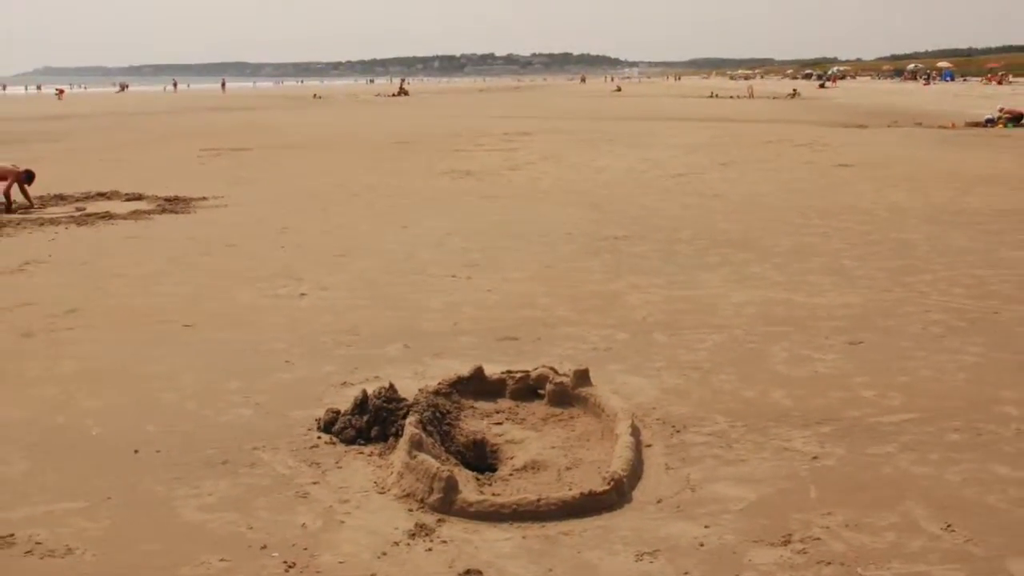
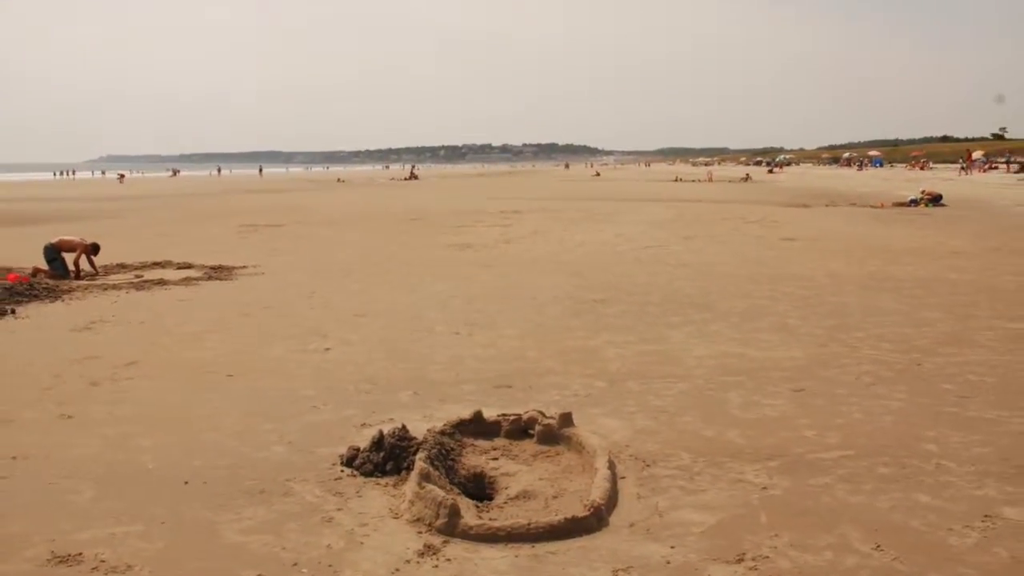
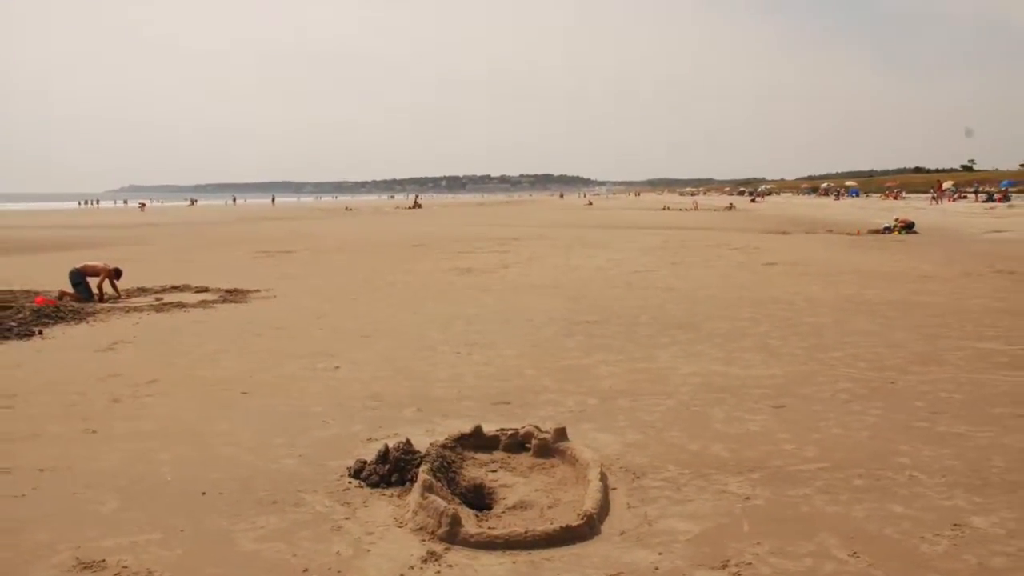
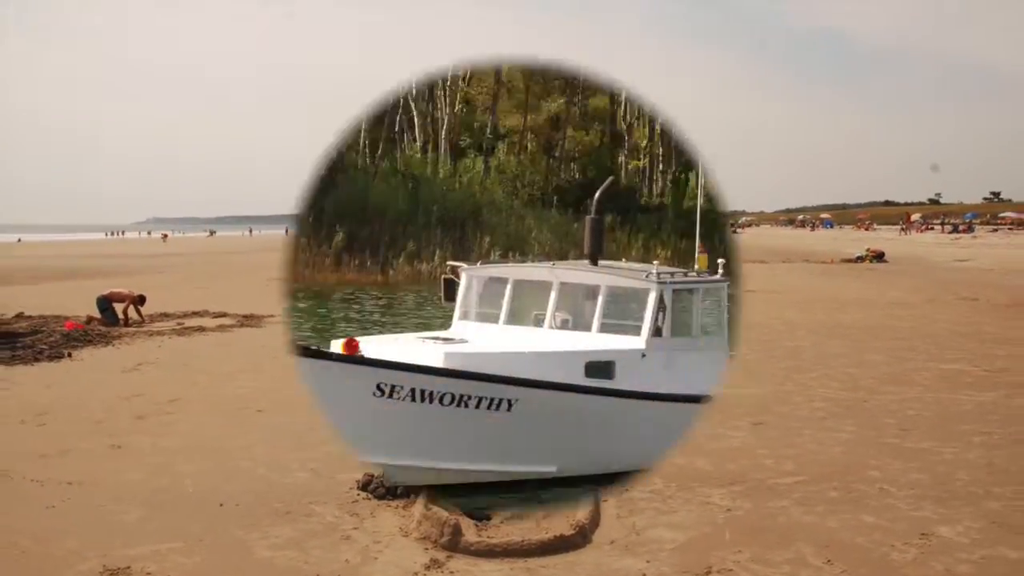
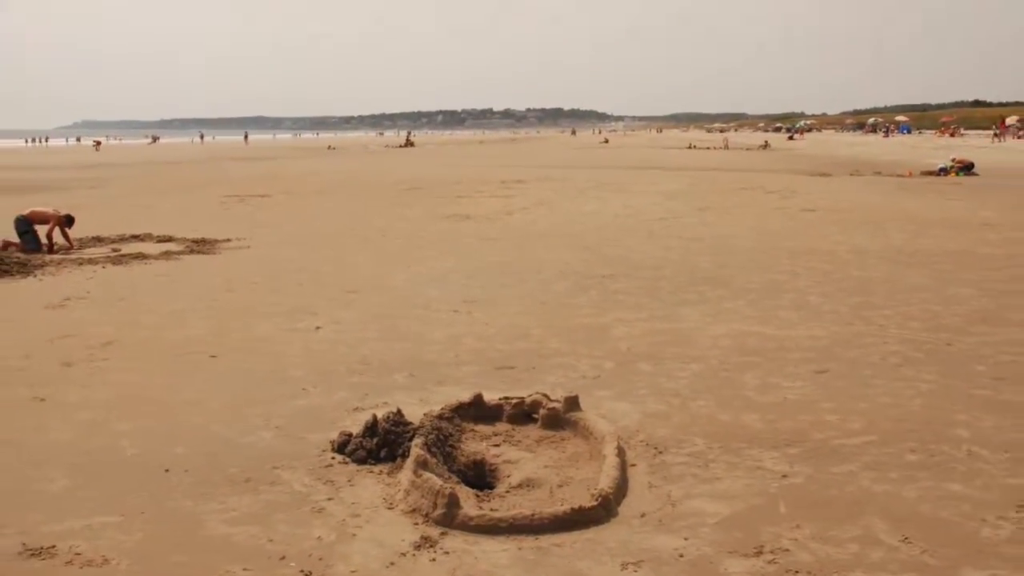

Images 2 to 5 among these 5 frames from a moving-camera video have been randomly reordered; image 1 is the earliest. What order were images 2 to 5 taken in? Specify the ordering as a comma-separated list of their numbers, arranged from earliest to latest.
5, 2, 3, 4
